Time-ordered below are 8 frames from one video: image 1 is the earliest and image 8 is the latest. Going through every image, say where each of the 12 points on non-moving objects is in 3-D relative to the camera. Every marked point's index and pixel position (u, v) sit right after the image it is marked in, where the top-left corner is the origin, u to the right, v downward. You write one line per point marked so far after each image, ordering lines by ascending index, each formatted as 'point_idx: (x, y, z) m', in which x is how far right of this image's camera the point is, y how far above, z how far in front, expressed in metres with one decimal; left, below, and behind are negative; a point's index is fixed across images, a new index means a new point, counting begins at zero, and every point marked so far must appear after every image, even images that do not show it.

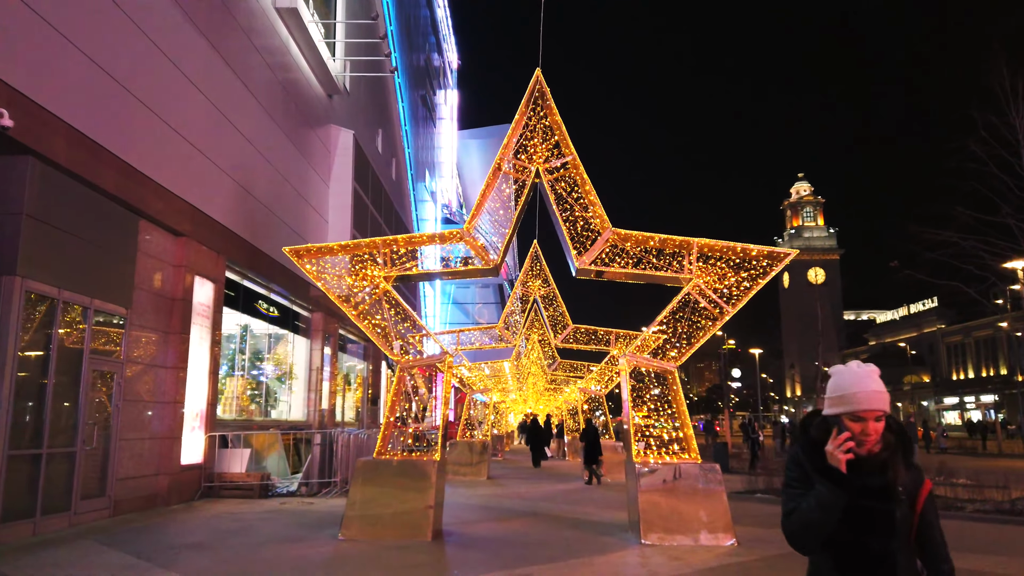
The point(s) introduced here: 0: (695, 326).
0: (+2.5, -0.5, +10.2) m
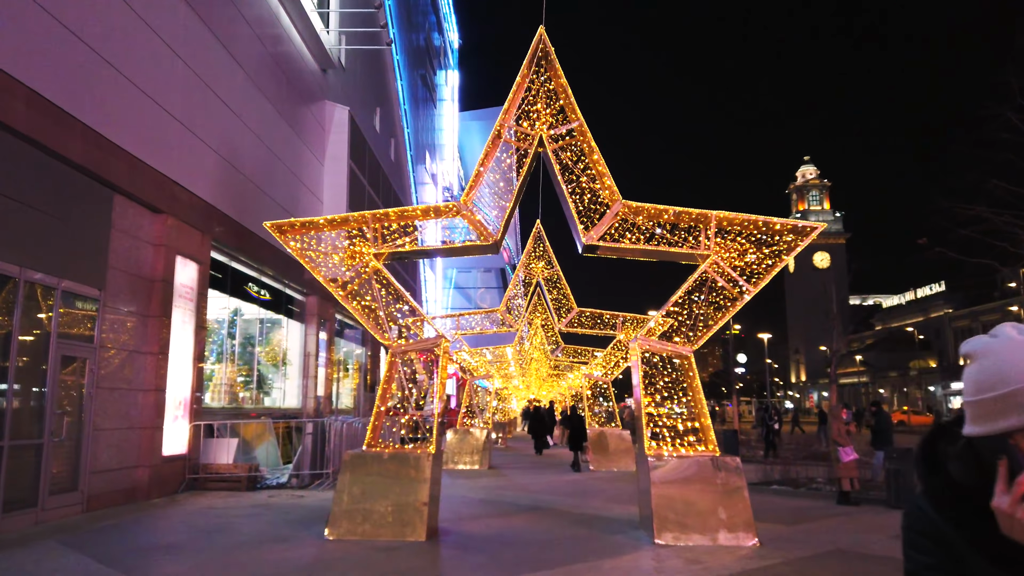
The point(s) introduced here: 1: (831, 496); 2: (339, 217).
0: (+2.6, -0.2, +9.4) m
1: (+5.4, -3.5, +12.4) m
2: (-2.1, +0.9, +9.2) m
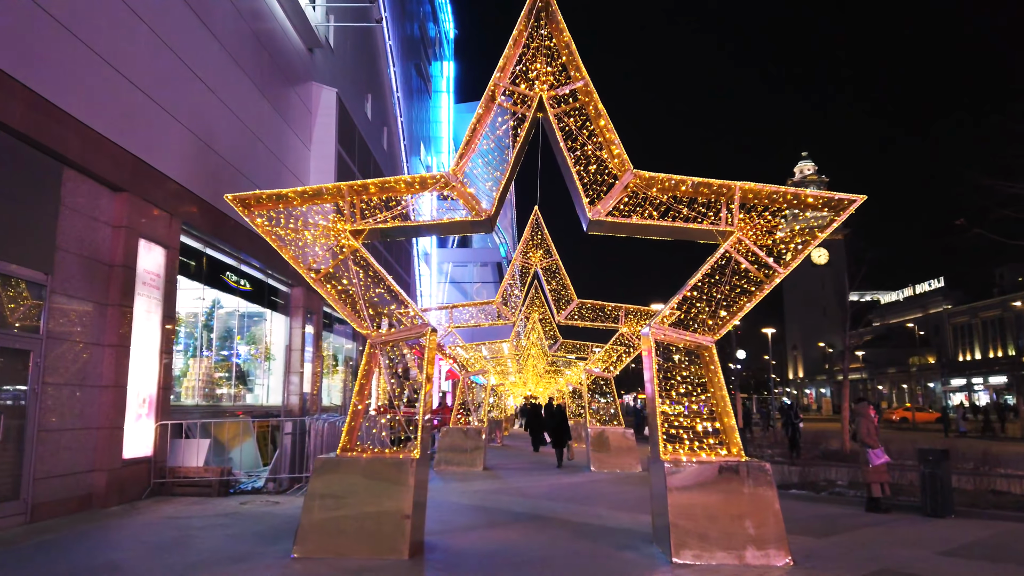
0: (+2.5, 0.0, +8.3) m
1: (+5.3, -3.3, +11.3) m
2: (-2.2, +1.1, +8.0) m
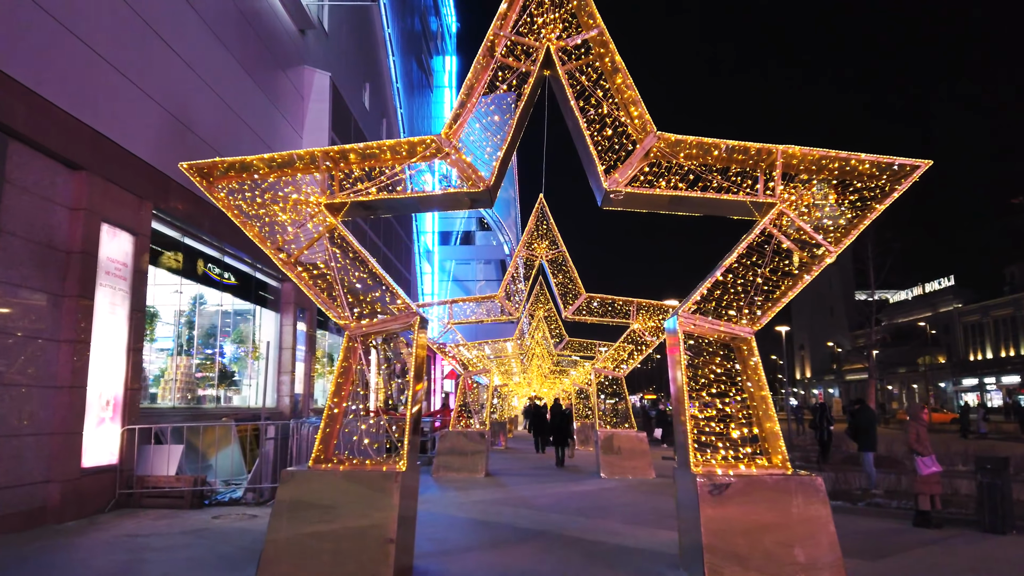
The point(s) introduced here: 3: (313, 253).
0: (+2.5, +0.1, +7.1) m
1: (+5.4, -3.1, +10.1) m
2: (-2.2, +1.2, +6.9) m
3: (-1.9, +0.3, +7.3) m
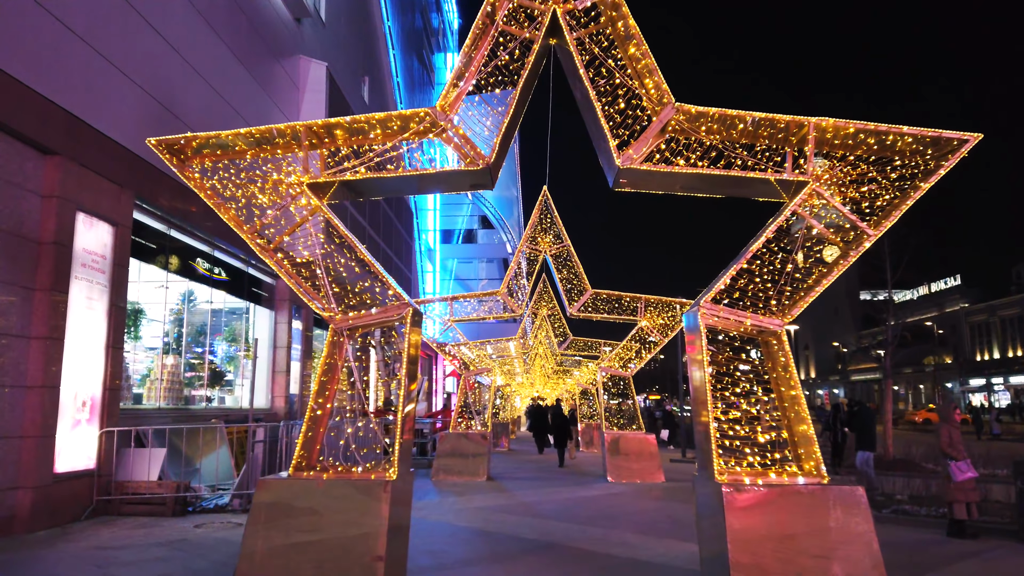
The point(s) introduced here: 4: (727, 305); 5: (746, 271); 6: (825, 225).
0: (+2.6, +0.2, +6.4) m
1: (+5.4, -3.0, +9.4) m
2: (-2.1, +1.3, +6.2) m
3: (-1.9, +0.4, +6.6) m
4: (+1.9, -0.2, +6.3) m
5: (+2.0, +0.1, +6.3) m
6: (+2.6, +0.5, +6.3) m
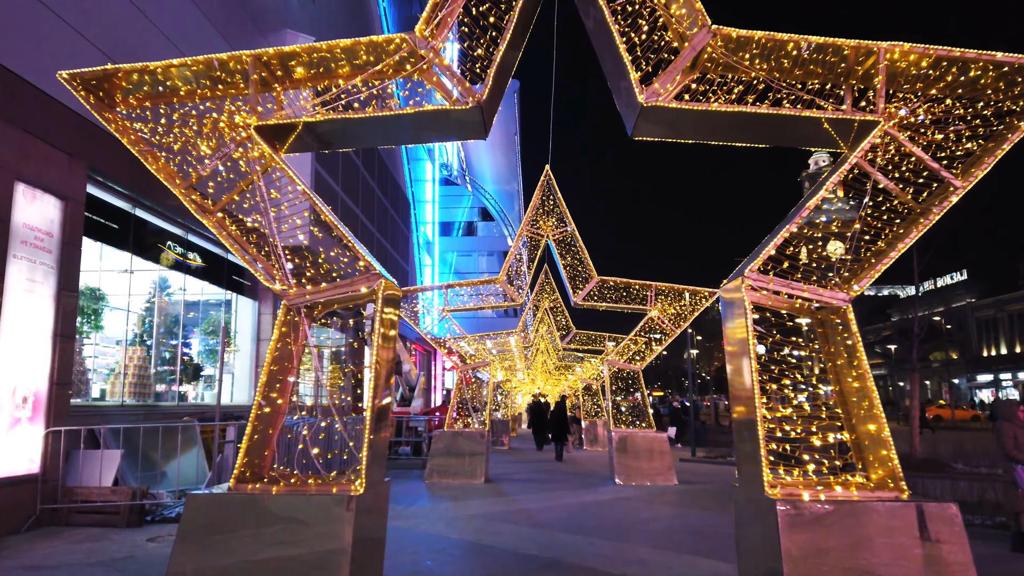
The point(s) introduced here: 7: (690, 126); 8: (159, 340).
0: (+2.5, +0.4, +5.2) m
1: (+5.4, -2.8, +8.2) m
2: (-2.2, +1.5, +5.0) m
3: (-1.9, +0.7, +5.4) m
4: (+1.8, +0.1, +5.2) m
5: (+1.9, +0.3, +5.1) m
6: (+2.6, +0.8, +5.1) m
7: (+1.3, +1.2, +5.3) m
8: (-6.6, -0.9, +13.8) m
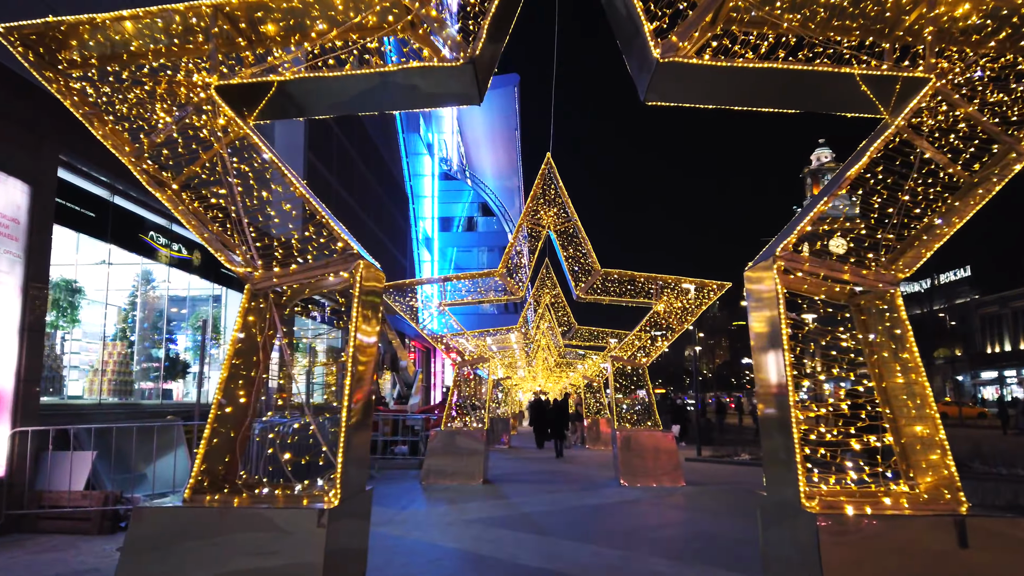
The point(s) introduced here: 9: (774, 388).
0: (+2.5, +0.6, +4.6) m
1: (+5.4, -2.6, +7.6) m
2: (-2.2, +1.6, +4.4) m
3: (-1.9, +0.8, +4.8) m
4: (+1.8, +0.2, +4.5) m
5: (+1.9, +0.4, +4.5) m
6: (+2.6, +0.9, +4.5) m
7: (+1.3, +1.3, +4.7) m
8: (-6.6, -0.8, +13.2) m
9: (+1.5, -0.6, +4.6) m
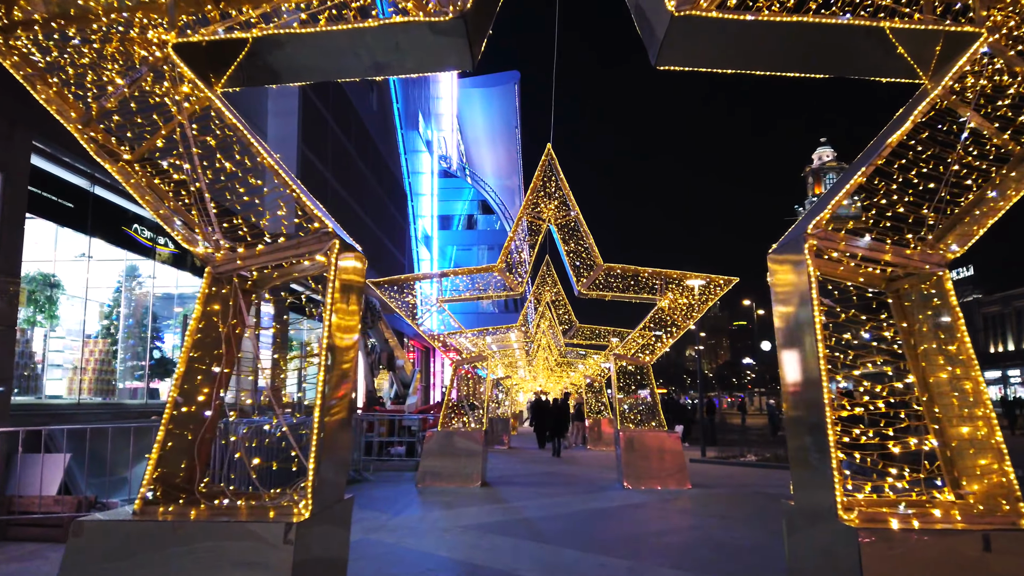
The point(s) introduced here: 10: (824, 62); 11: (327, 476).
0: (+2.5, +0.6, +4.1) m
1: (+5.4, -2.6, +7.1) m
2: (-2.2, +1.7, +3.9) m
3: (-2.0, +0.8, +4.3) m
4: (+1.8, +0.3, +4.0) m
5: (+1.9, +0.5, +4.0) m
6: (+2.6, +1.0, +4.0) m
7: (+1.2, +1.3, +4.2) m
8: (-6.6, -0.7, +12.7) m
9: (+1.5, -0.5, +4.1) m
10: (+1.8, +1.3, +4.3) m
11: (-1.0, -1.1, +4.1) m
